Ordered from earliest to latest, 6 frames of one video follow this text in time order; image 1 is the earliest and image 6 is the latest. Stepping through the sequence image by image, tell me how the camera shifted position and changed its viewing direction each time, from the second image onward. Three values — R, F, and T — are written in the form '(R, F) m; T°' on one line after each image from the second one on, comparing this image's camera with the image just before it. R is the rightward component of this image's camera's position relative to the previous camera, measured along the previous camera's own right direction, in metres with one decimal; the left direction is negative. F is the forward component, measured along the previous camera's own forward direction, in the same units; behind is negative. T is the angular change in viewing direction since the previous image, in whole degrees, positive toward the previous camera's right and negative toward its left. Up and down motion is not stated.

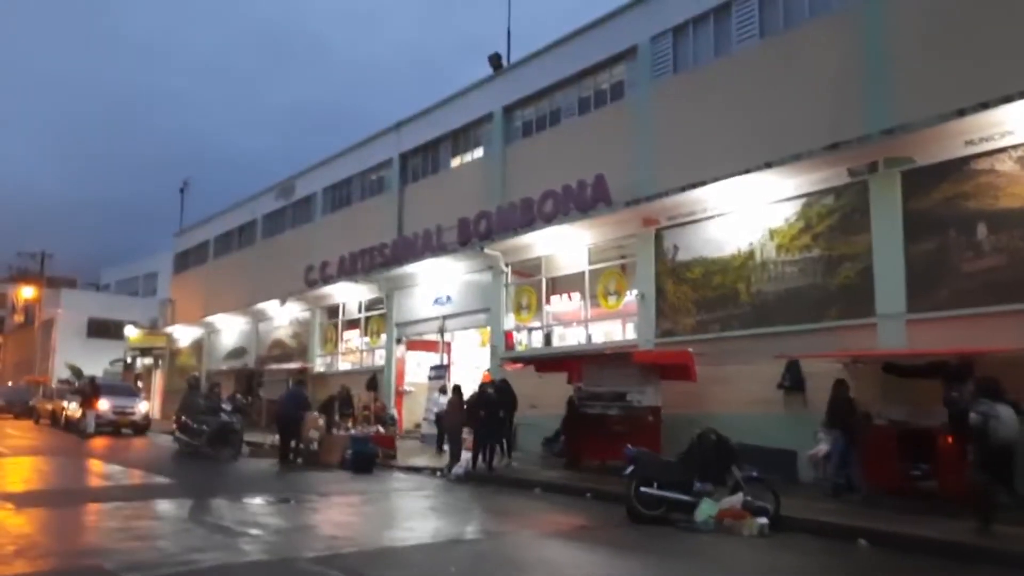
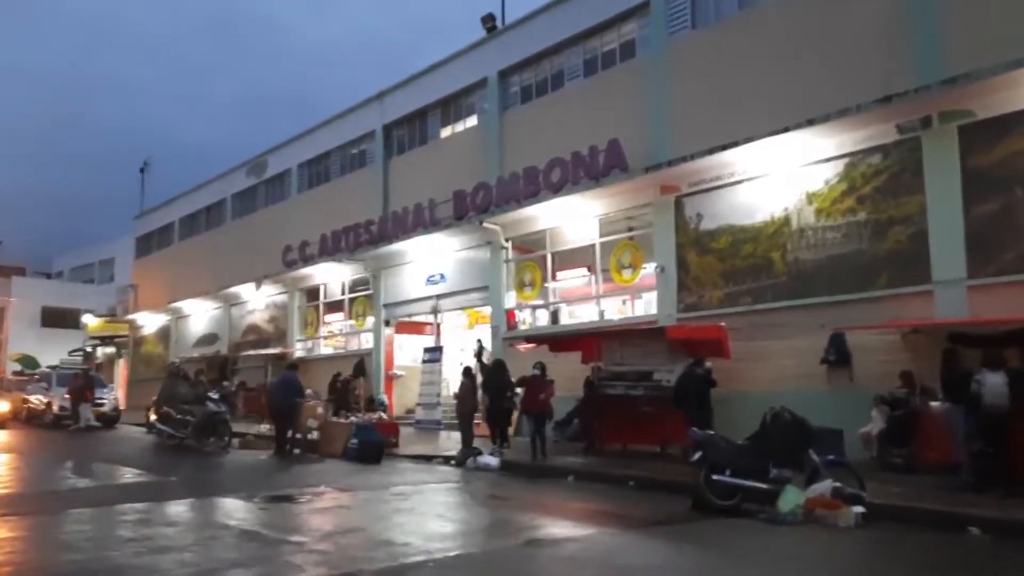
(-1.1, +1.4) m; +3°
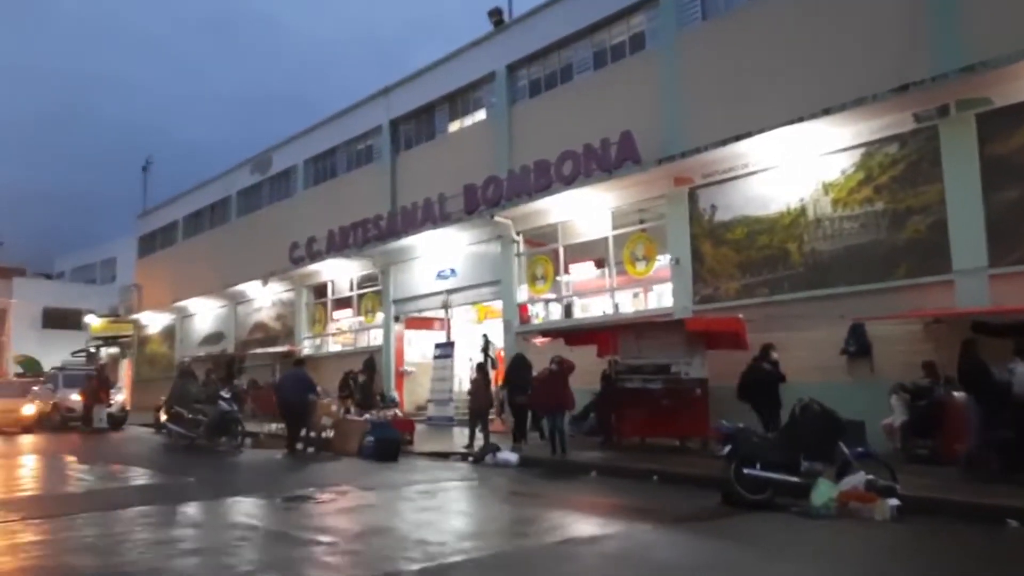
(-0.4, +0.1) m; 0°
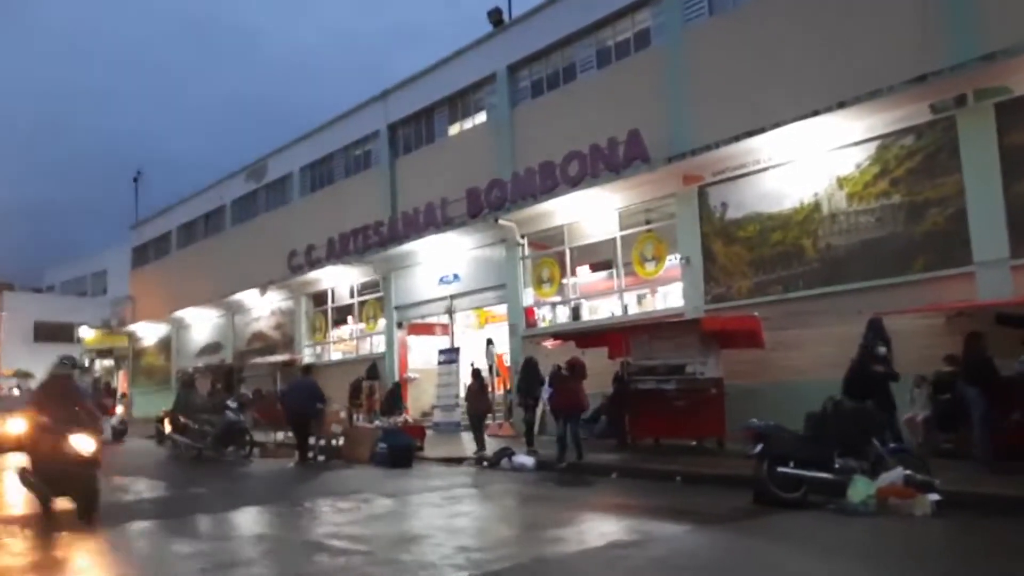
(-0.4, +0.3) m; +1°
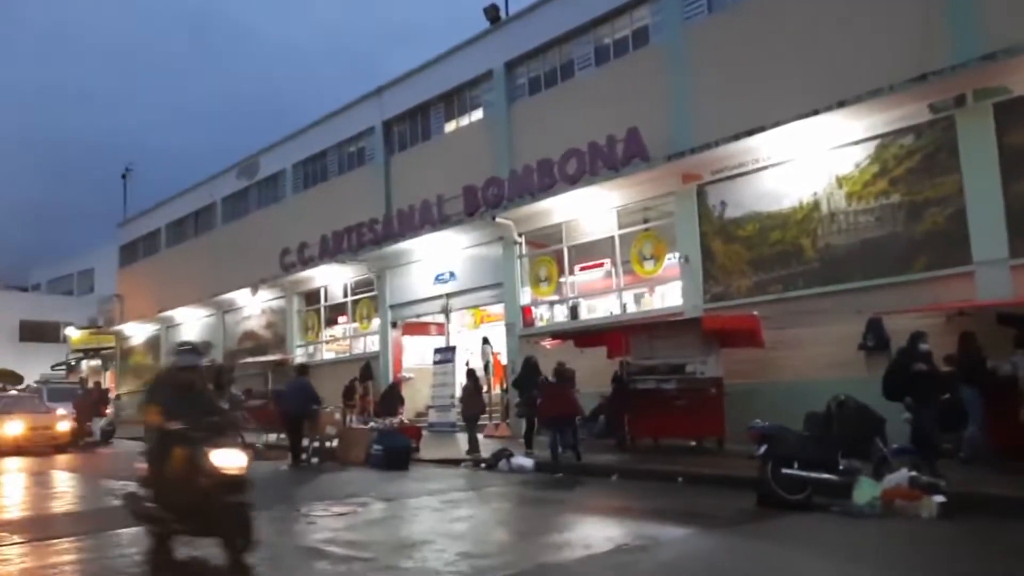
(-0.2, +0.1) m; +1°
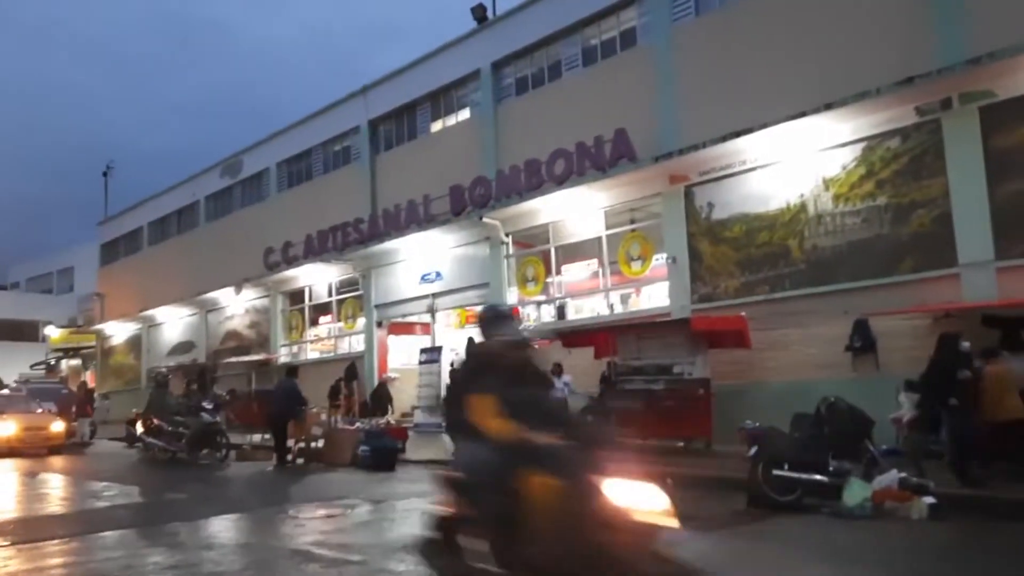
(0.0, +0.1) m; +1°
